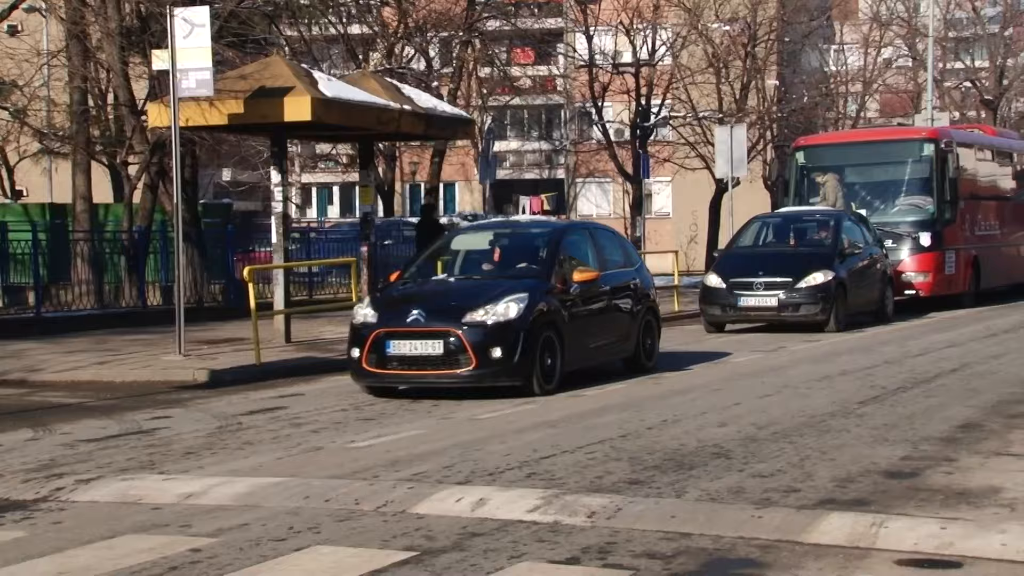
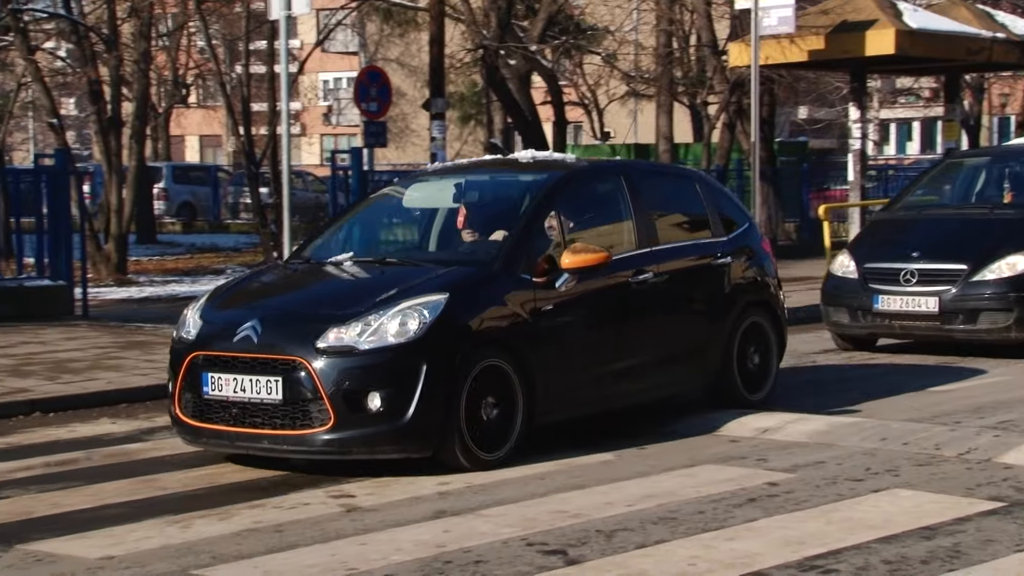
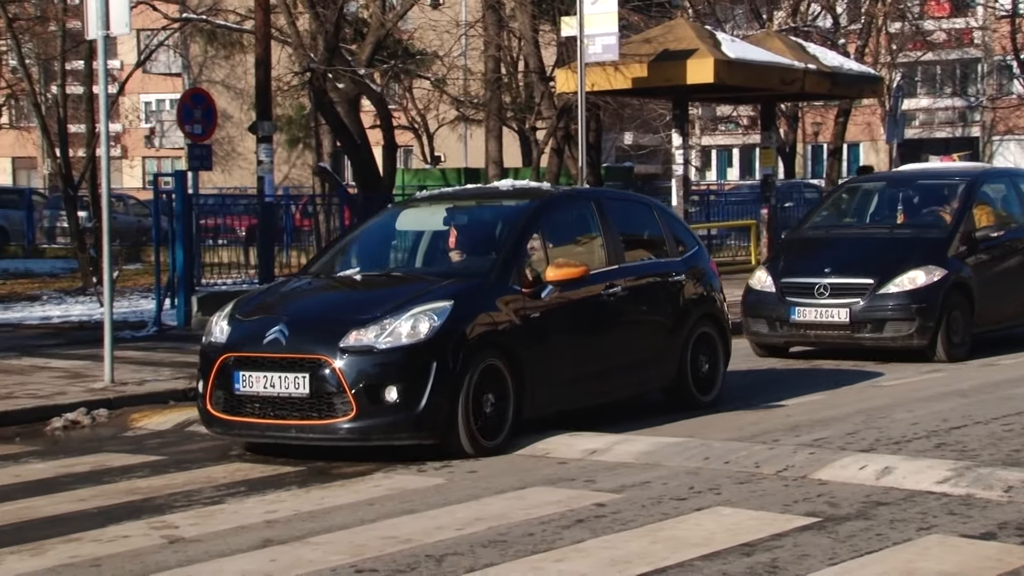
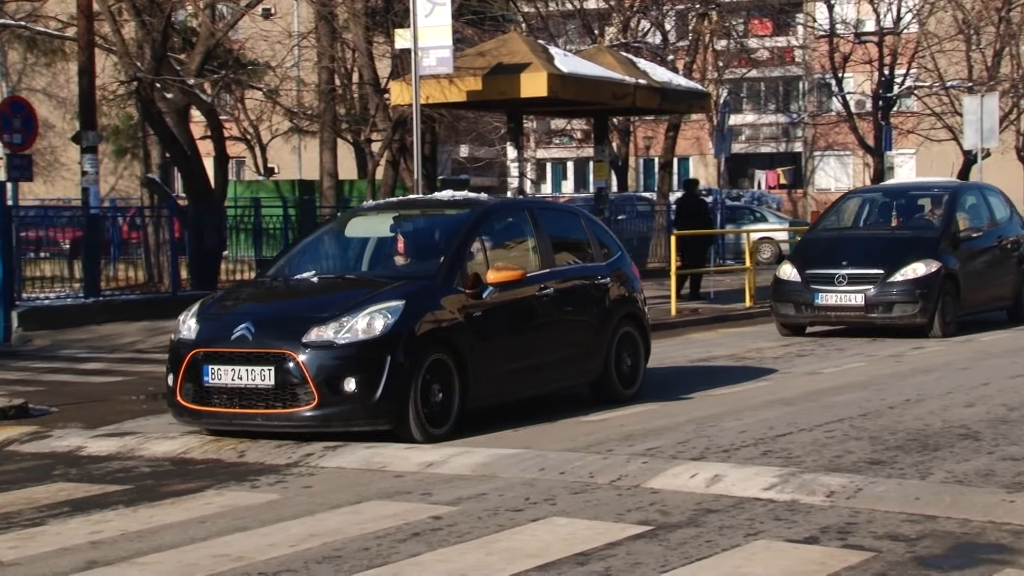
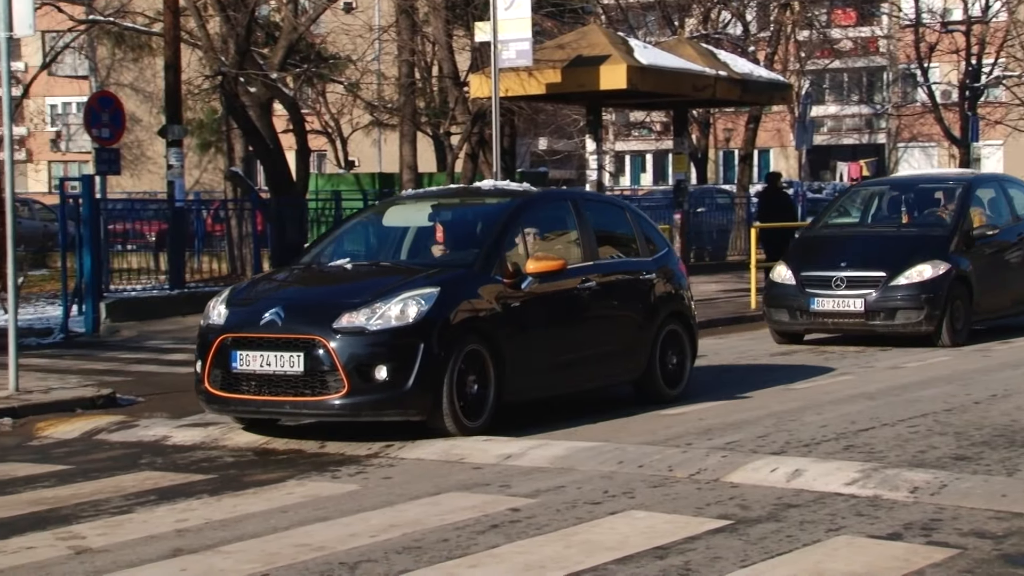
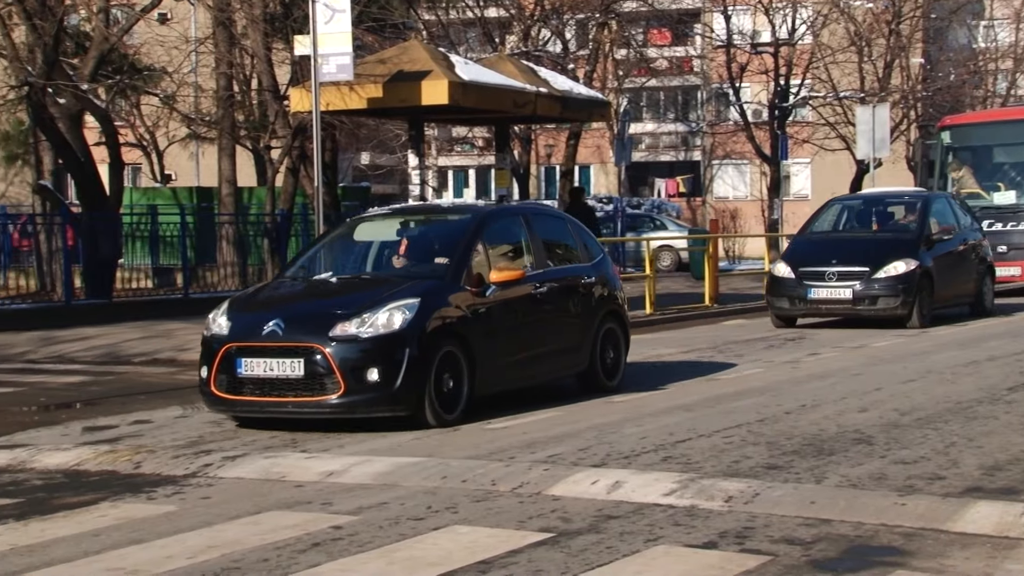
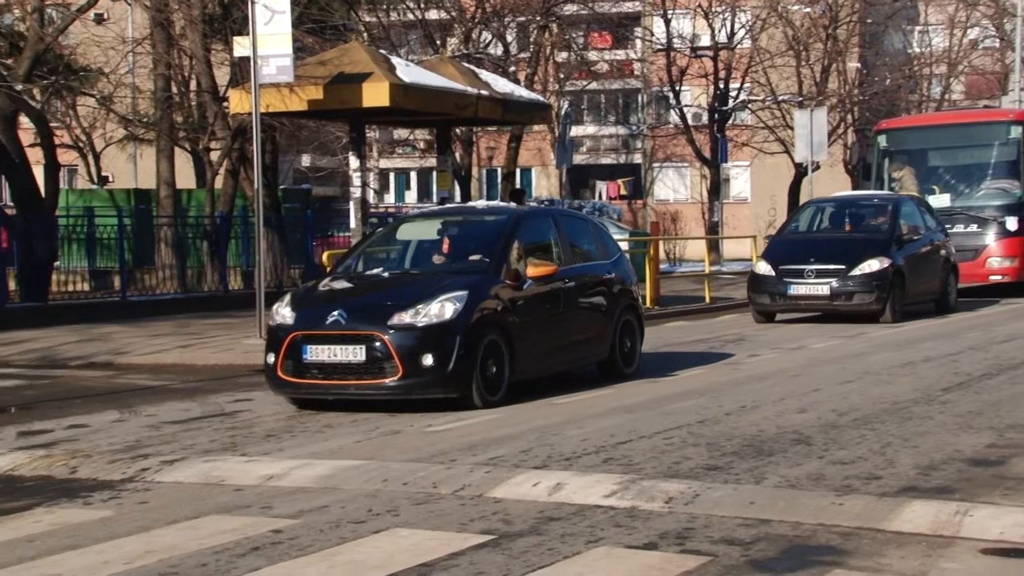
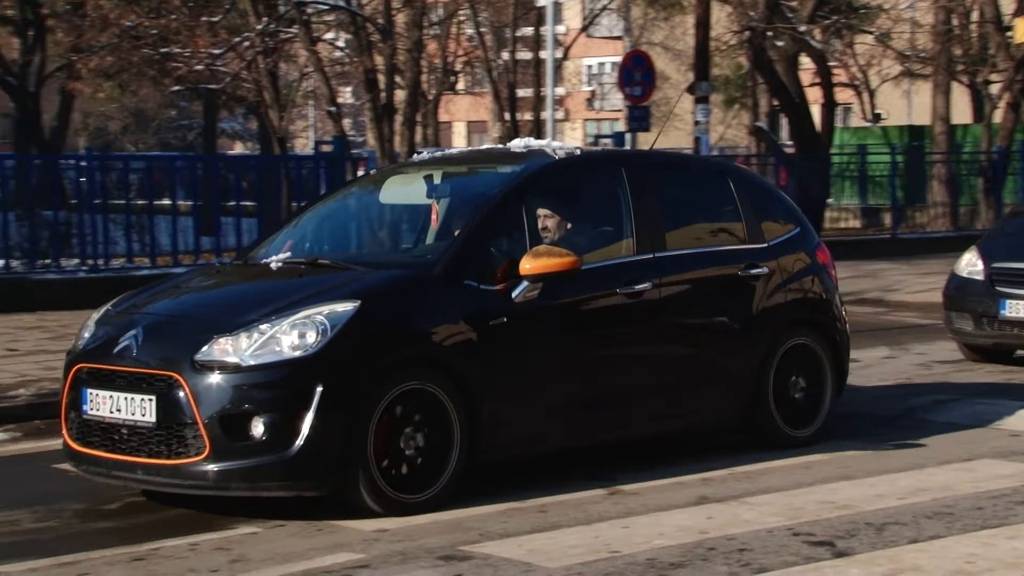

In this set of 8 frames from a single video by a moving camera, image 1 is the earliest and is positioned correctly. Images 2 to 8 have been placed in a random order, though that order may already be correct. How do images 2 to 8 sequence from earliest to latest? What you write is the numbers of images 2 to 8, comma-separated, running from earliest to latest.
7, 6, 4, 5, 3, 2, 8
